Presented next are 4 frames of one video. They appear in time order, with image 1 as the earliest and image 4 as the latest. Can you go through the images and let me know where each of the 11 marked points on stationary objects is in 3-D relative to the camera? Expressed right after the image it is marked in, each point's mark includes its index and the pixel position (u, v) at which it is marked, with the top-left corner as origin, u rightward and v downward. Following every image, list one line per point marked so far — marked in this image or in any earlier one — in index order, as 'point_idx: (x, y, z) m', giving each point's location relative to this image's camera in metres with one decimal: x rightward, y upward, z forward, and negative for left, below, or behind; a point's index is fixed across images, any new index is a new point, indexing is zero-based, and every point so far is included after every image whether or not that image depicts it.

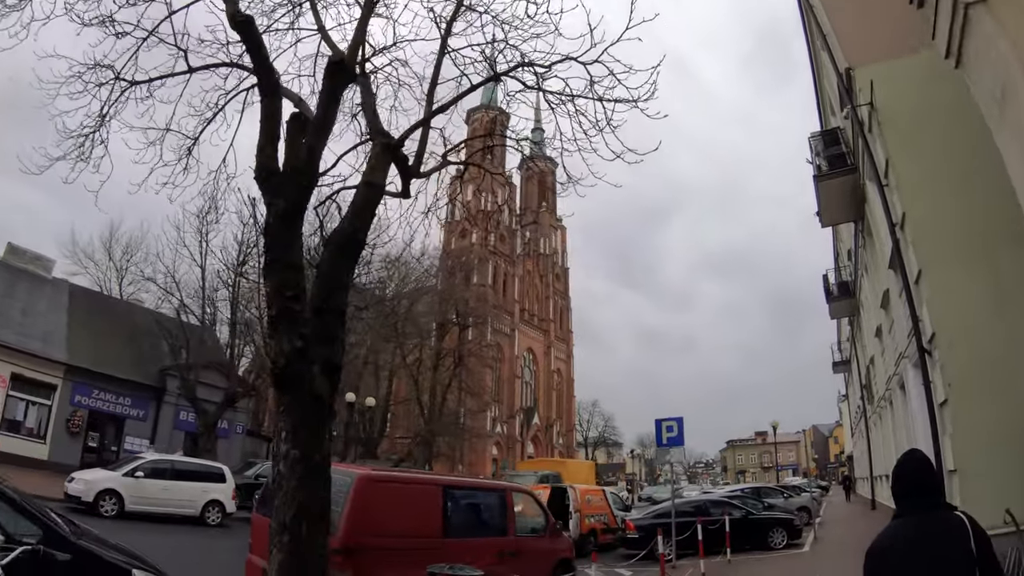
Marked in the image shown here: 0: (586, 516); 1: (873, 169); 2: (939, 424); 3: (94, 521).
0: (+1.6, -5.0, +13.9) m
1: (+5.6, +1.9, +9.9) m
2: (+5.6, -1.8, +8.4) m
3: (-8.8, -4.9, +13.4) m
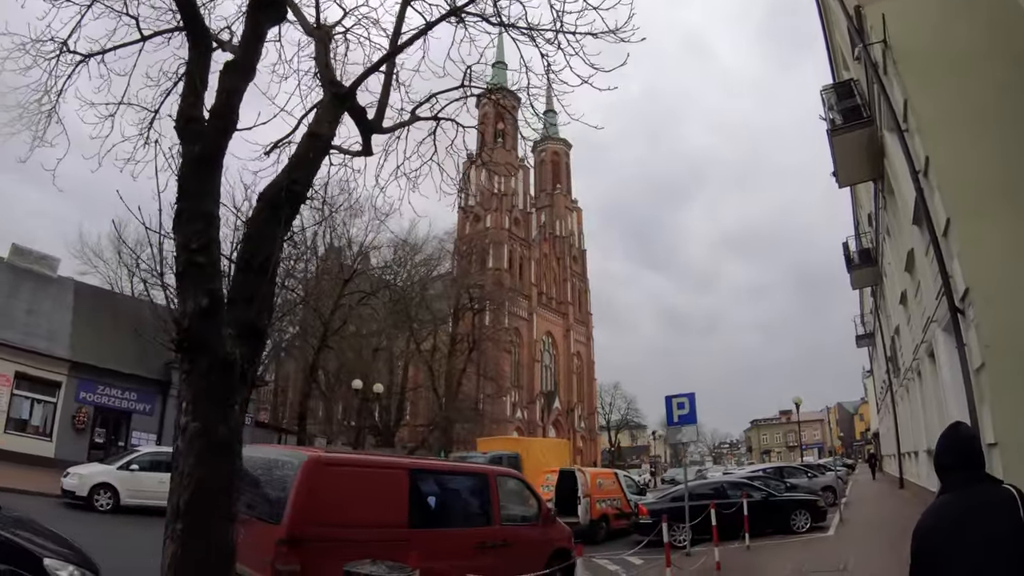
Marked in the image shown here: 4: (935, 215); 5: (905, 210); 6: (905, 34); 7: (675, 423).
0: (+1.8, -4.4, +13.3) m
1: (+5.4, +2.4, +9.0) m
2: (+5.5, -1.2, +7.6) m
3: (-8.7, -4.7, +13.1) m
4: (+5.3, +0.9, +7.9) m
5: (+6.3, +1.3, +10.3) m
6: (+5.1, +3.3, +8.3) m
7: (+2.8, -2.4, +11.2) m
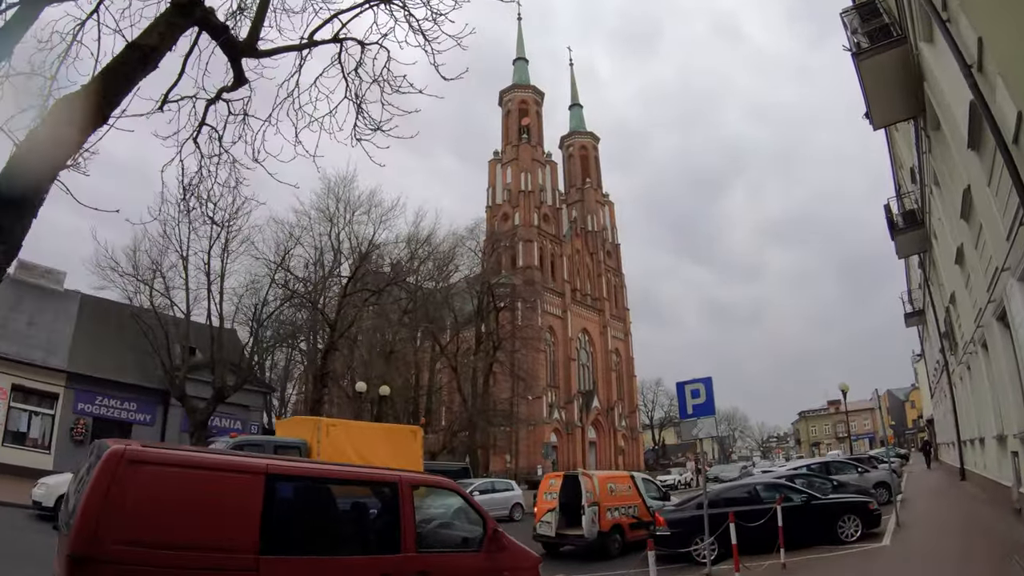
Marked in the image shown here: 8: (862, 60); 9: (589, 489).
0: (+1.7, -4.0, +11.5) m
1: (+4.7, +3.0, +7.0) m
2: (+5.0, -0.6, +5.6) m
3: (-8.7, -4.7, +12.0) m
4: (+4.6, +1.5, +6.0) m
5: (+5.8, +1.9, +8.3) m
6: (+4.4, +3.9, +6.3) m
7: (+2.6, -1.9, +9.4) m
8: (+5.4, +3.4, +9.6) m
9: (+1.4, -3.6, +11.5) m
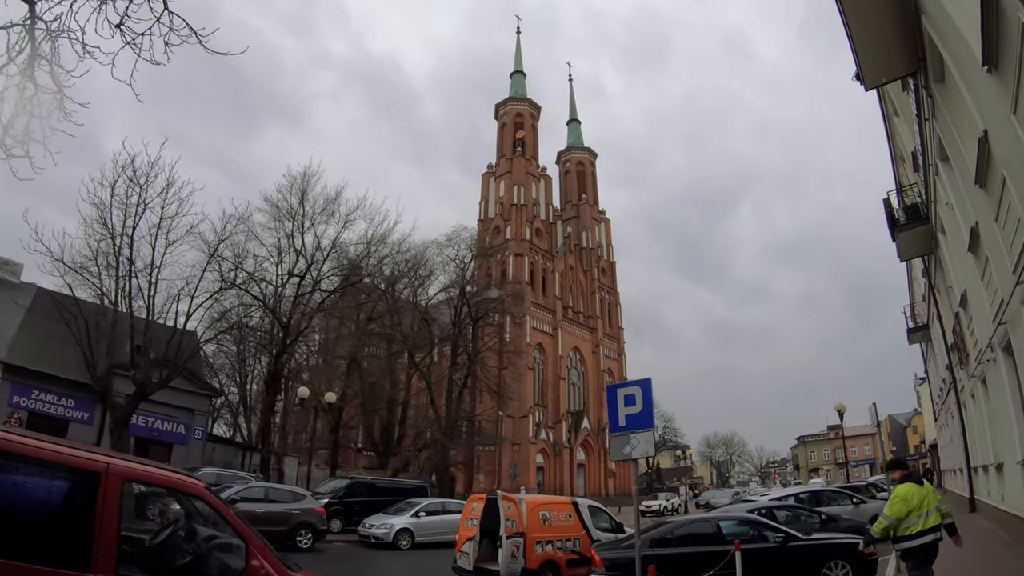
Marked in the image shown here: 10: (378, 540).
0: (+0.4, -3.7, +9.3) m
1: (+3.5, +3.4, +5.0) m
2: (+3.7, -0.2, +3.5) m
3: (-10.0, -4.3, +9.7) m
4: (+3.4, +1.9, +3.9) m
5: (+4.6, +2.2, +6.2) m
6: (+3.2, +4.3, +4.3) m
7: (+1.3, -1.6, +7.2) m
8: (+4.1, +3.7, +7.6) m
9: (0.0, -3.4, +9.3) m
10: (-4.2, -7.8, +20.3) m
